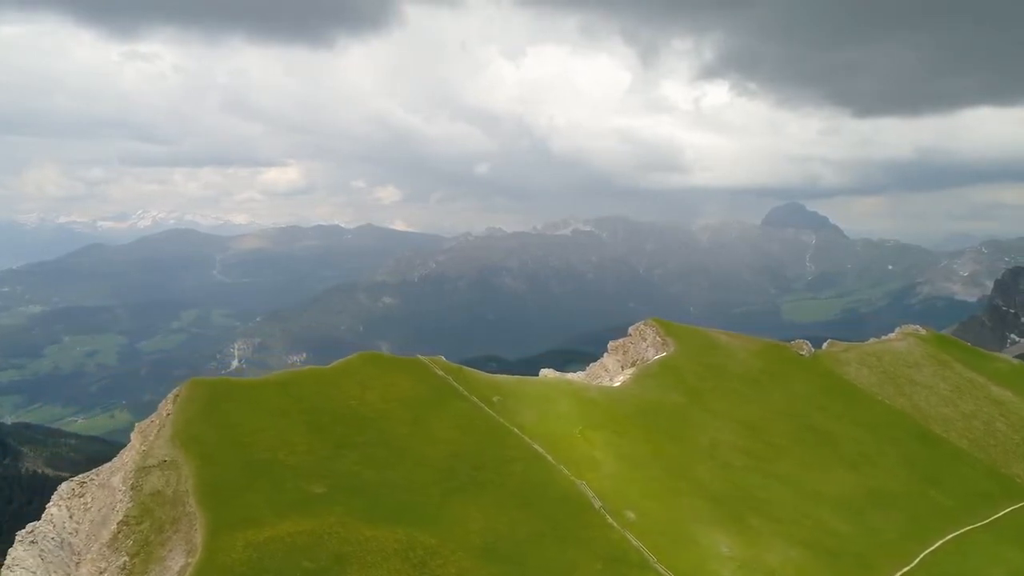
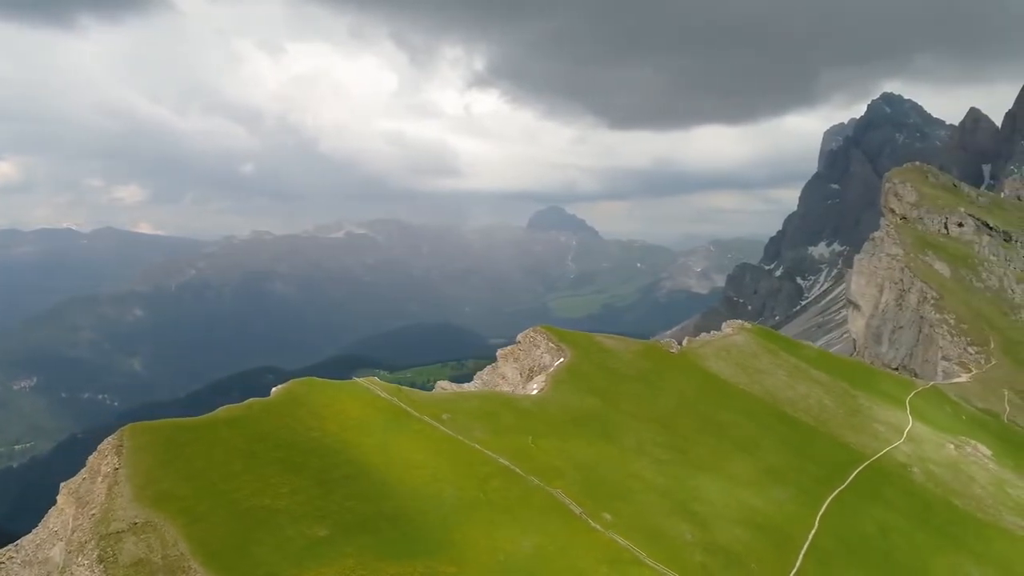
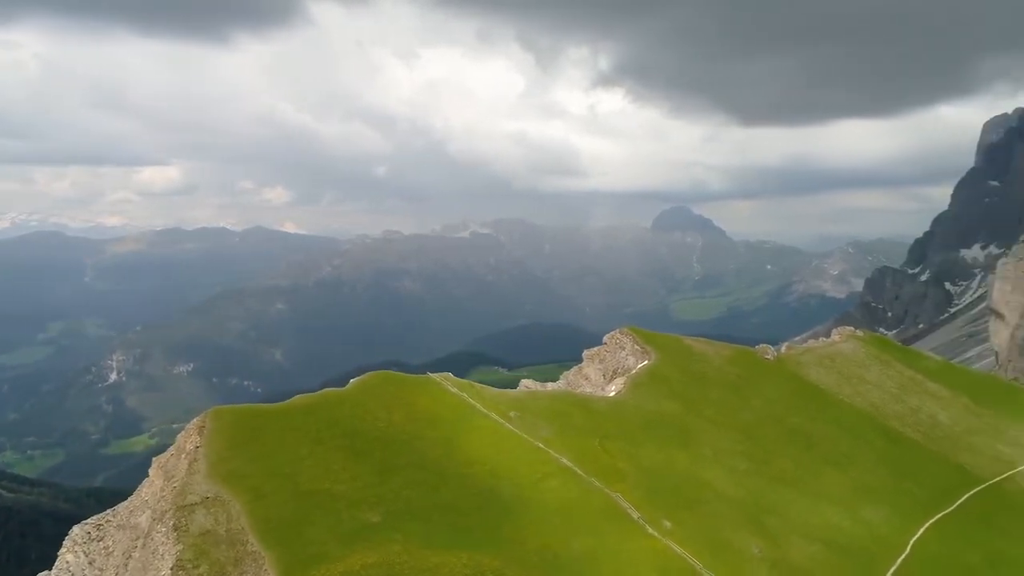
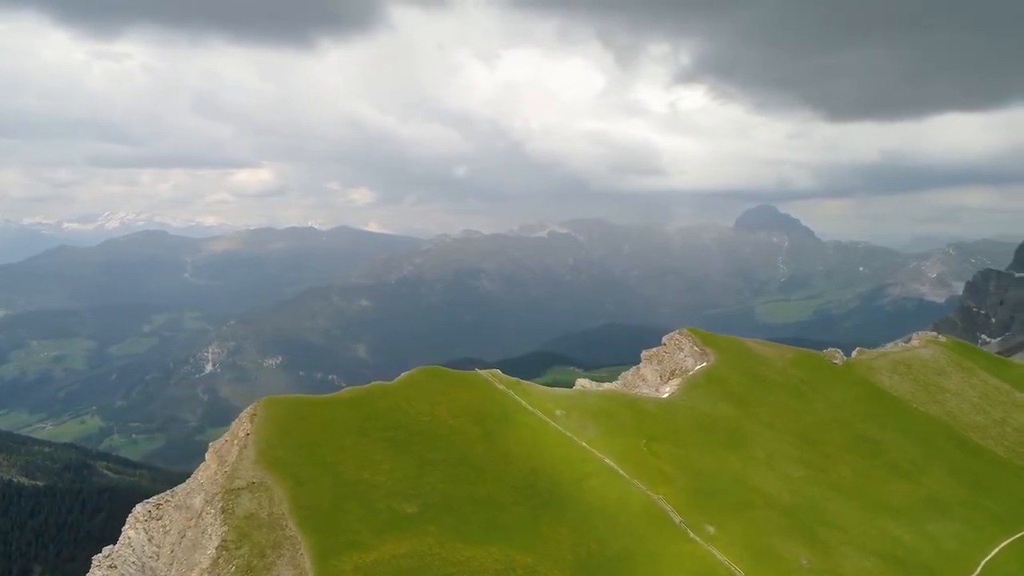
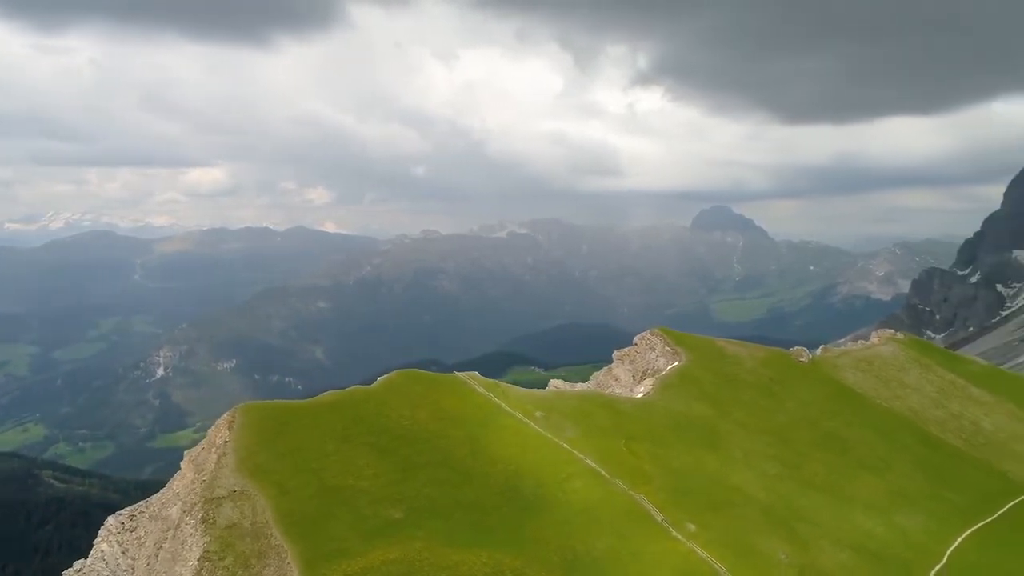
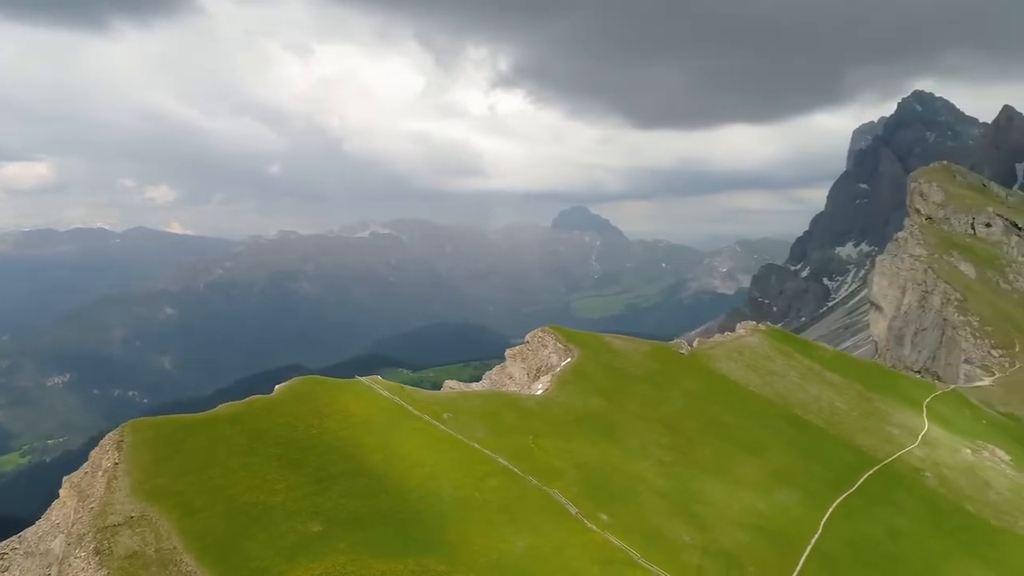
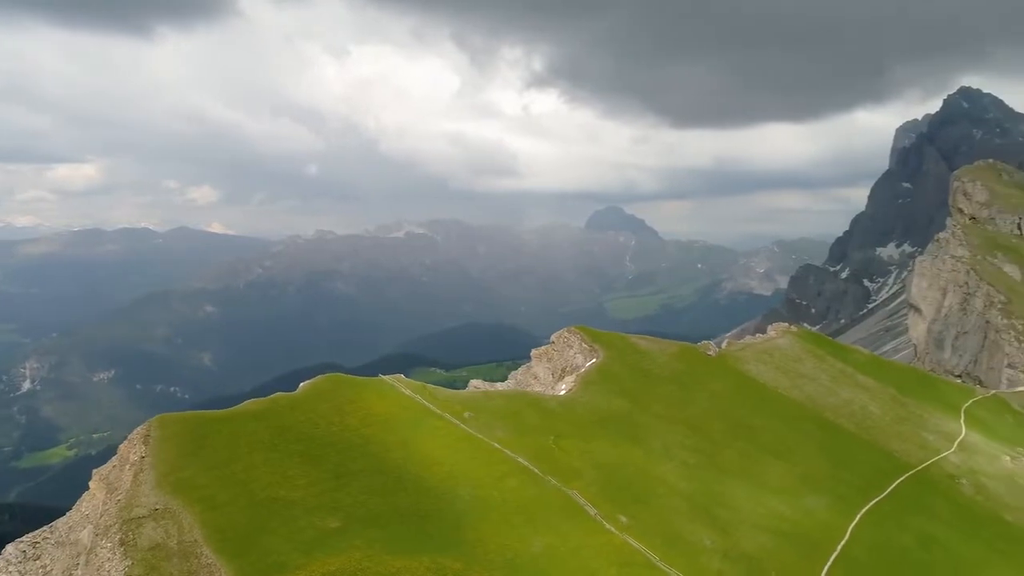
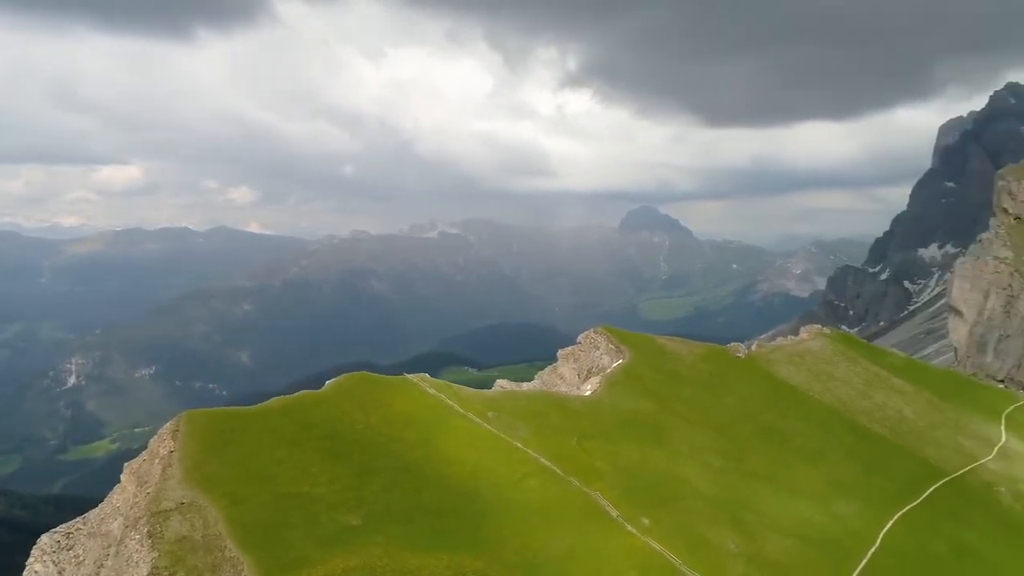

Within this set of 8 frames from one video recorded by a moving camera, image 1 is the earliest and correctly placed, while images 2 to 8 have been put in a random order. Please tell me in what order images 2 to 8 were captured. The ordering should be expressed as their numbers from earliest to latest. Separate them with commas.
4, 5, 3, 8, 7, 6, 2
